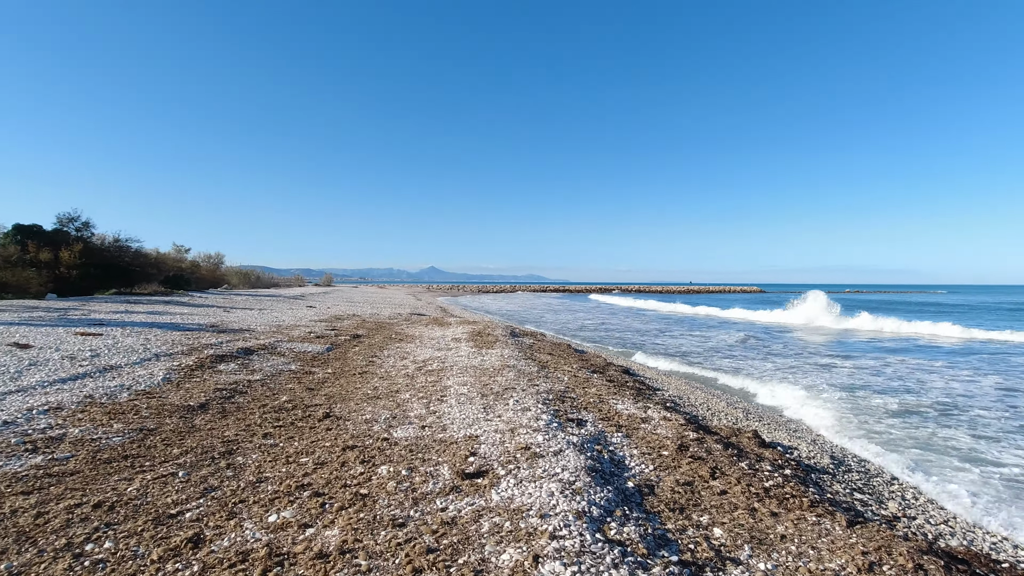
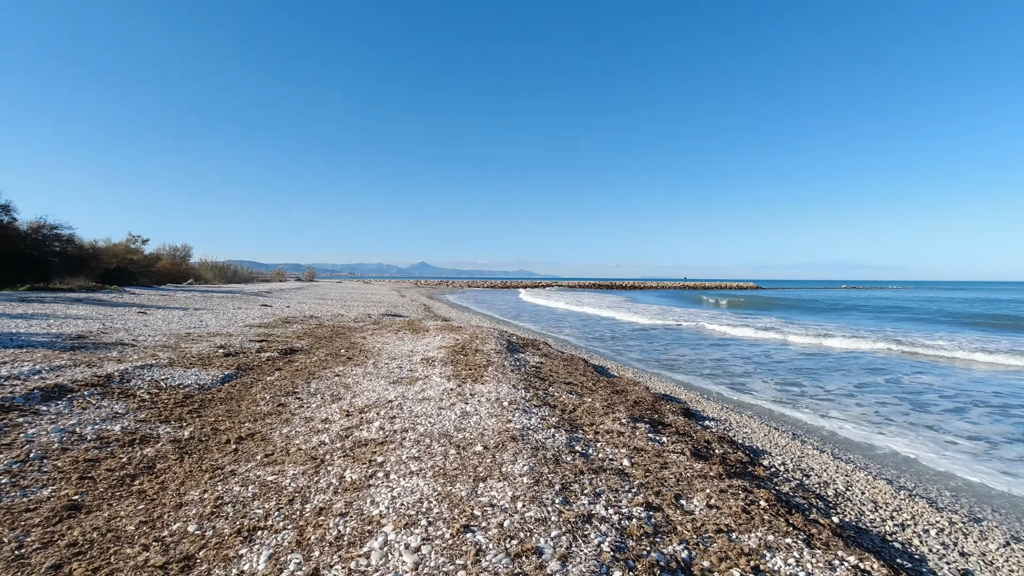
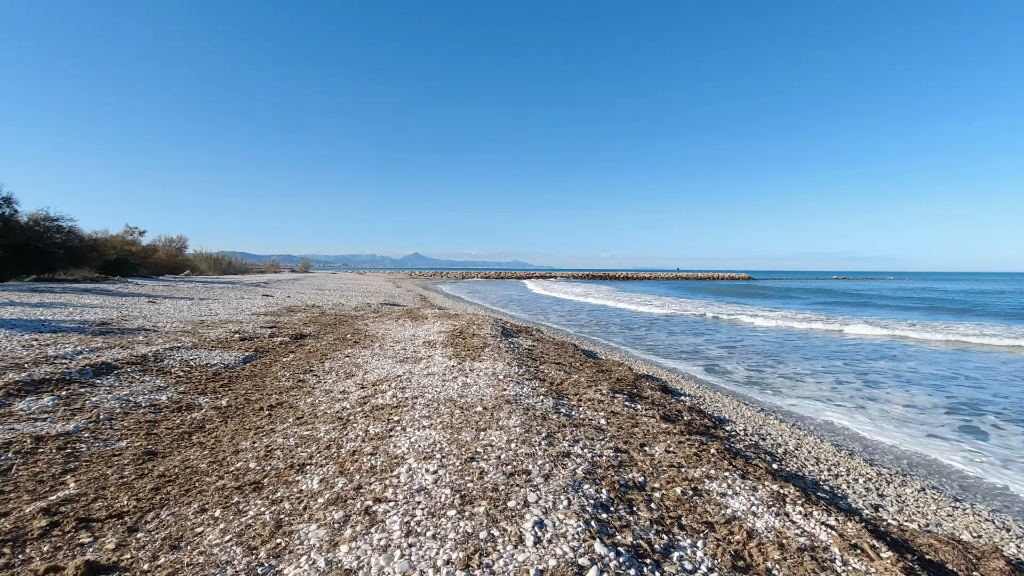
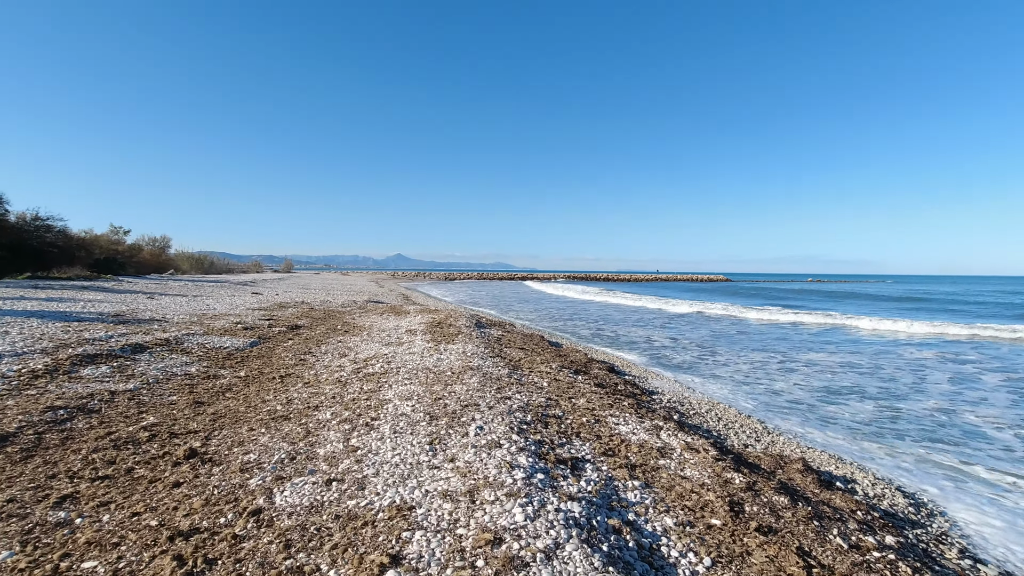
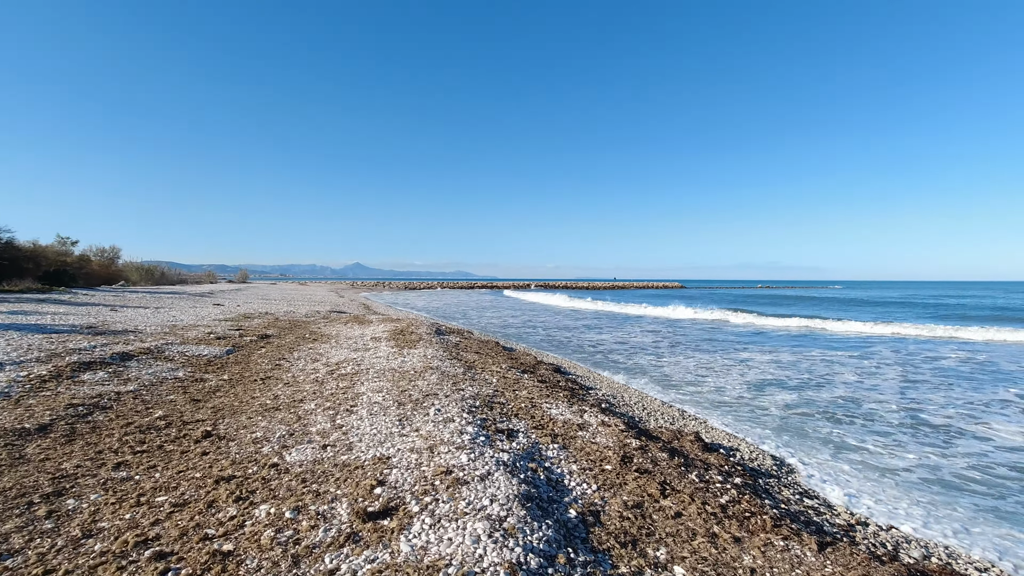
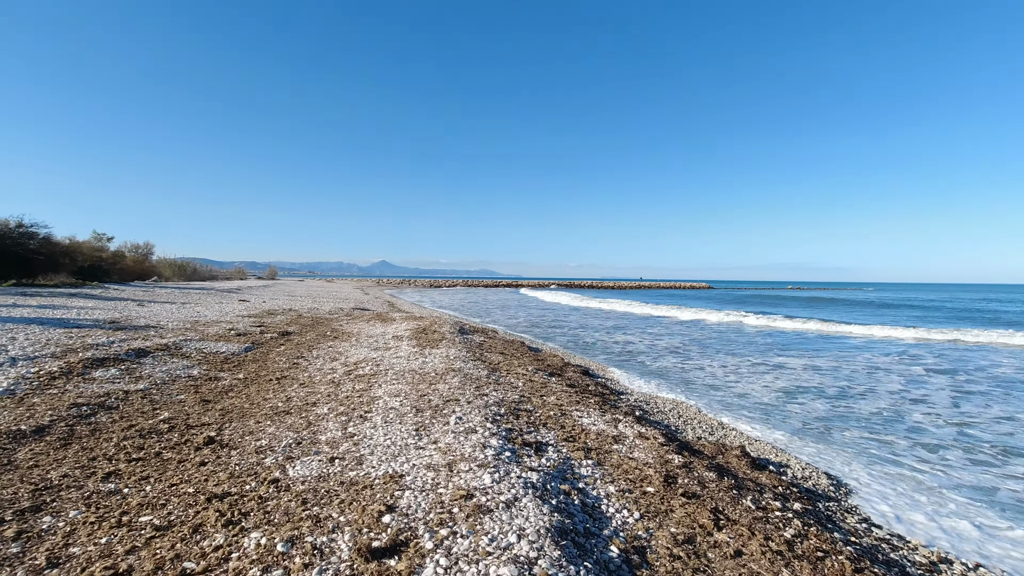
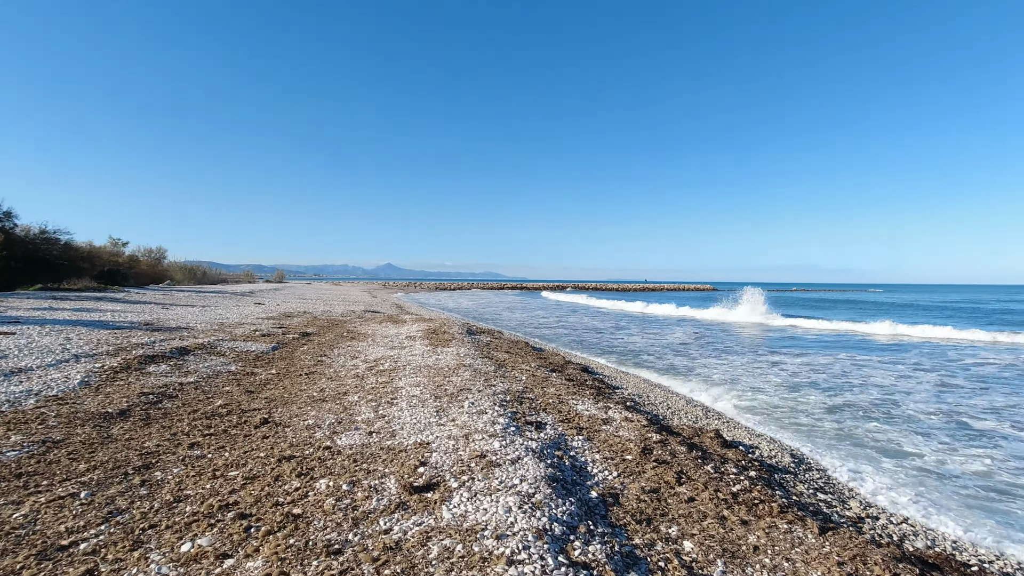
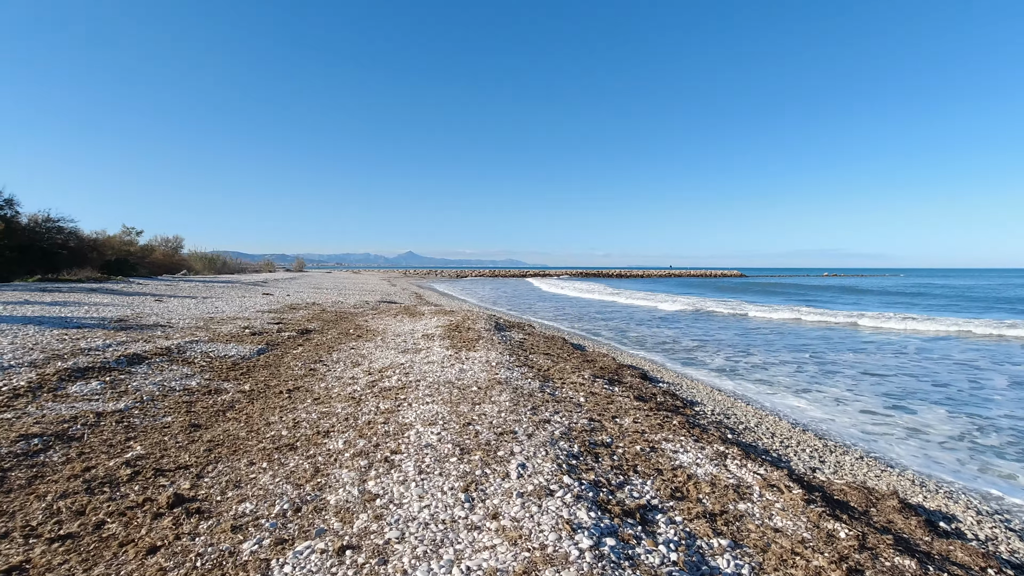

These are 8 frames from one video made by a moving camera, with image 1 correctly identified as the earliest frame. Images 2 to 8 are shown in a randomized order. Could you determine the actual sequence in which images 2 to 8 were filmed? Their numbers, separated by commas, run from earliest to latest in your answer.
7, 5, 6, 4, 8, 3, 2
